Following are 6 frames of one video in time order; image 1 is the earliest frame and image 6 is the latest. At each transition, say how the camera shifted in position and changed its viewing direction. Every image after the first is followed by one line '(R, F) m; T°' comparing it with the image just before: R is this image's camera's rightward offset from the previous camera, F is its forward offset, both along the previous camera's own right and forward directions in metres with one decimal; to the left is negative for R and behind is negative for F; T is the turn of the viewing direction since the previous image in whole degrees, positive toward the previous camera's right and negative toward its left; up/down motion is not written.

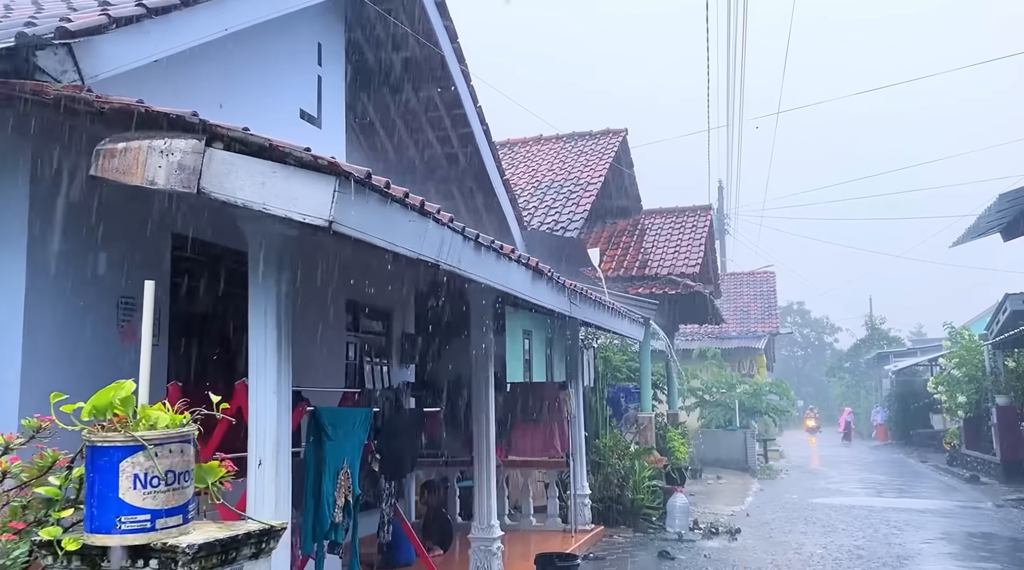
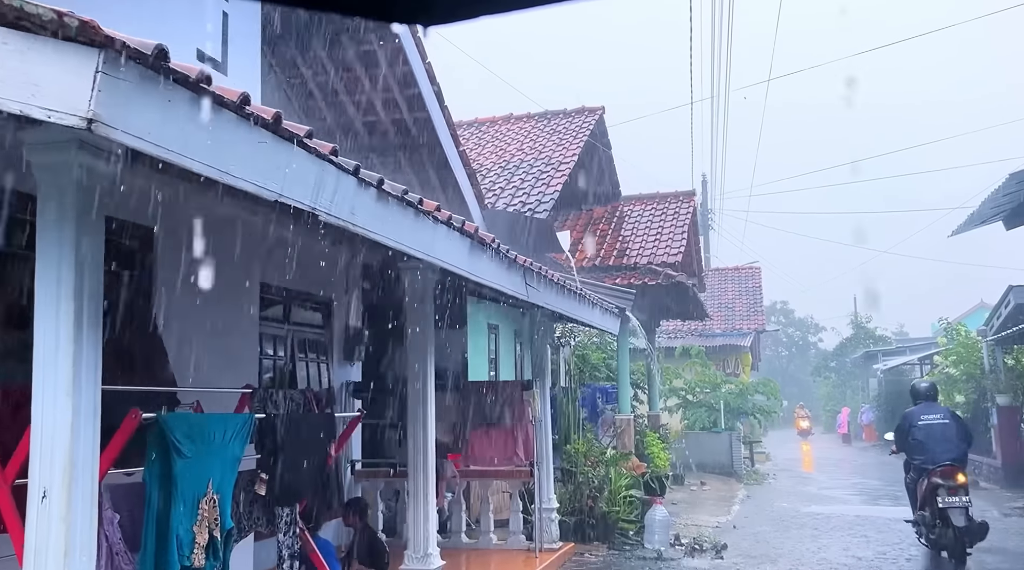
(+0.2, +1.0) m; +1°
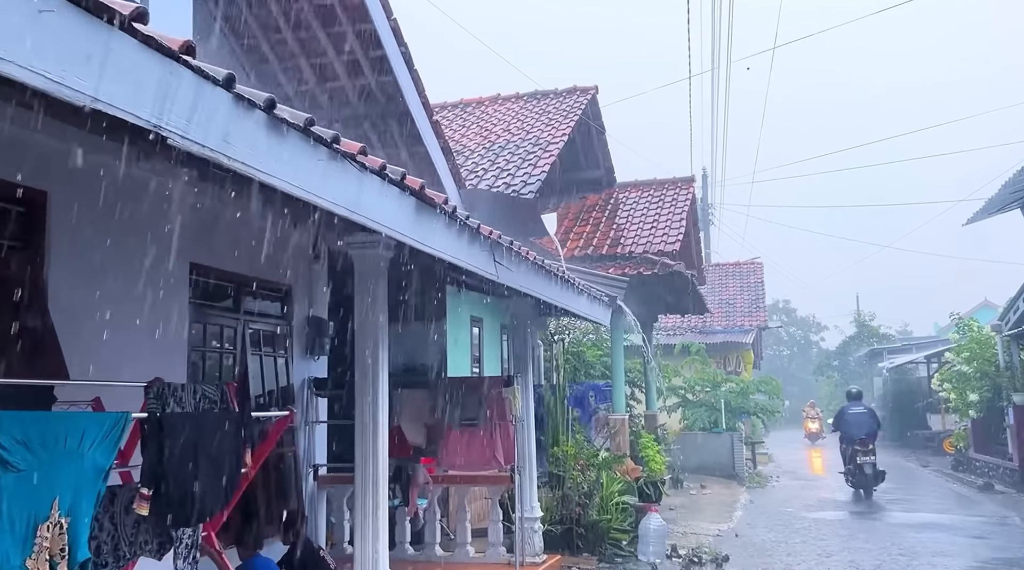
(+0.2, +0.7) m; 0°
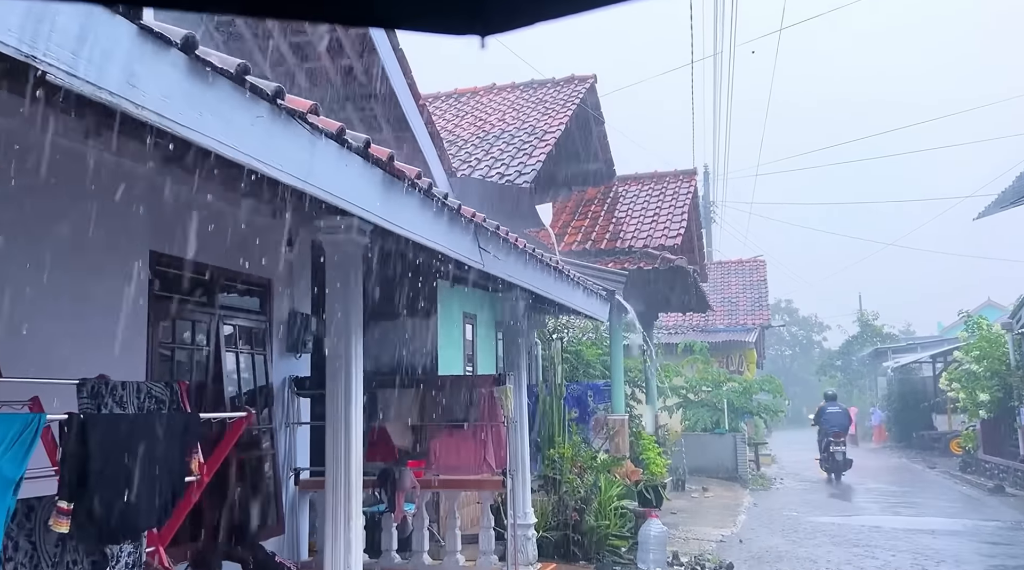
(+0.1, +0.4) m; 0°
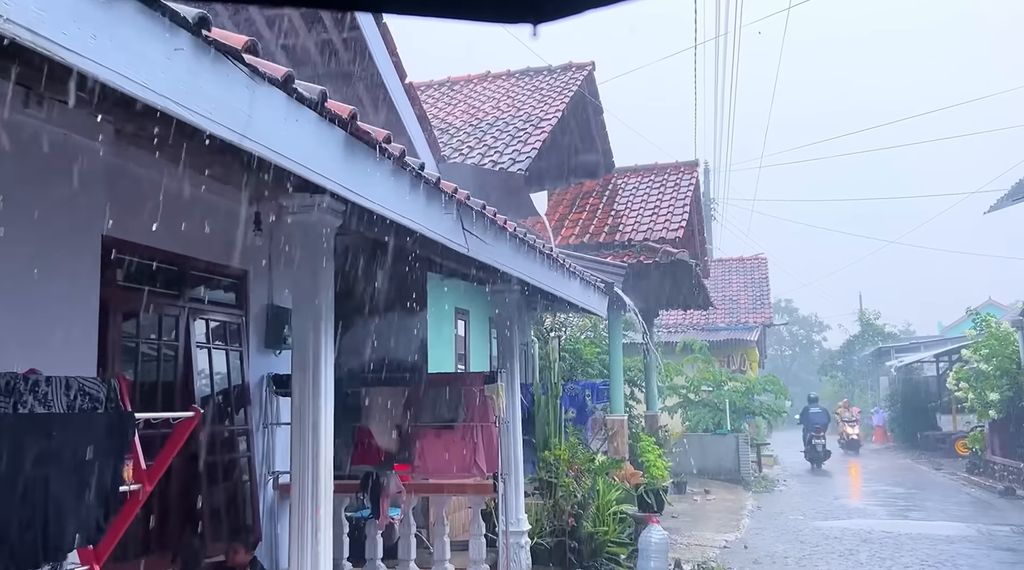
(0.0, +0.4) m; 0°
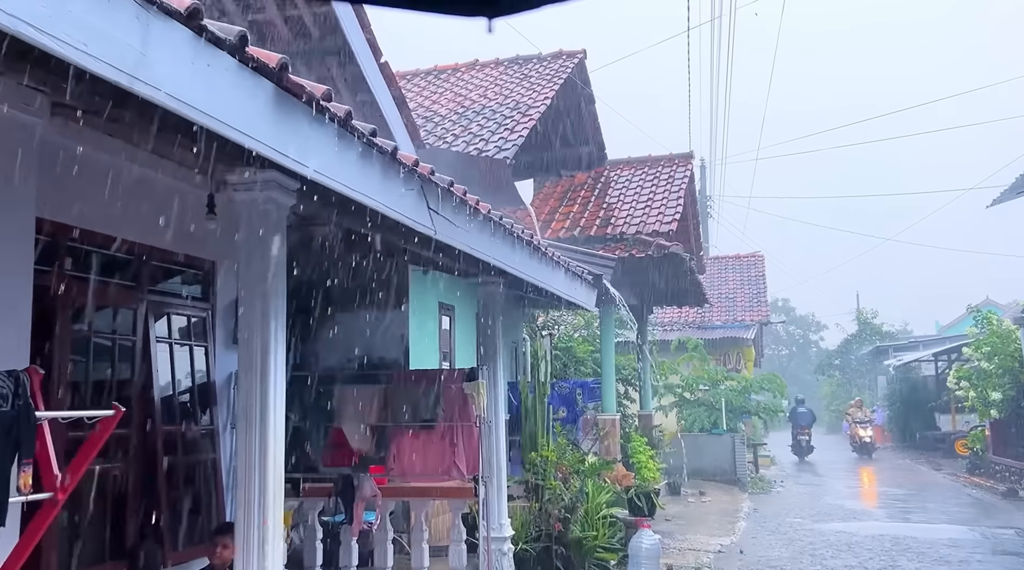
(+0.1, +0.3) m; 0°
